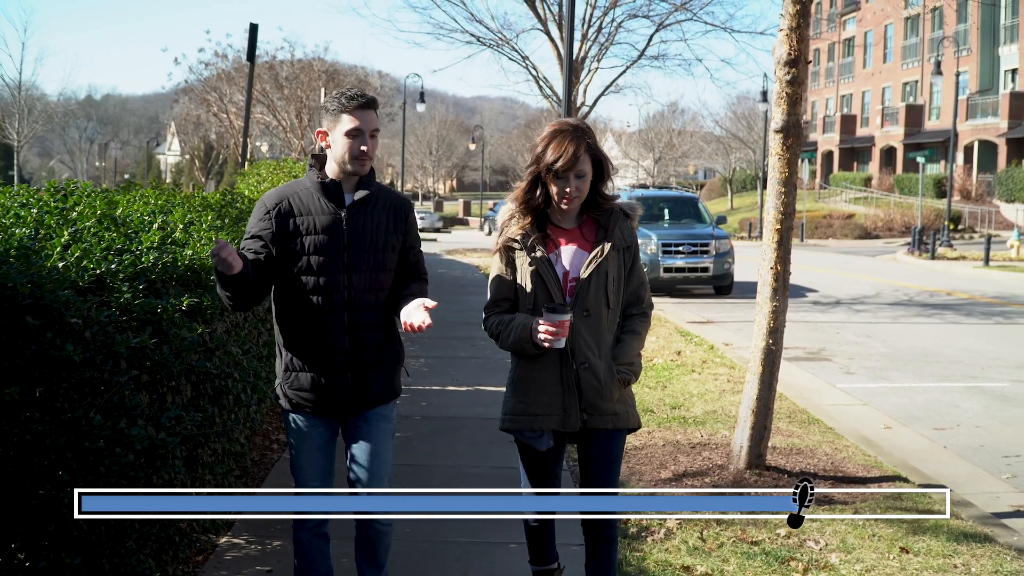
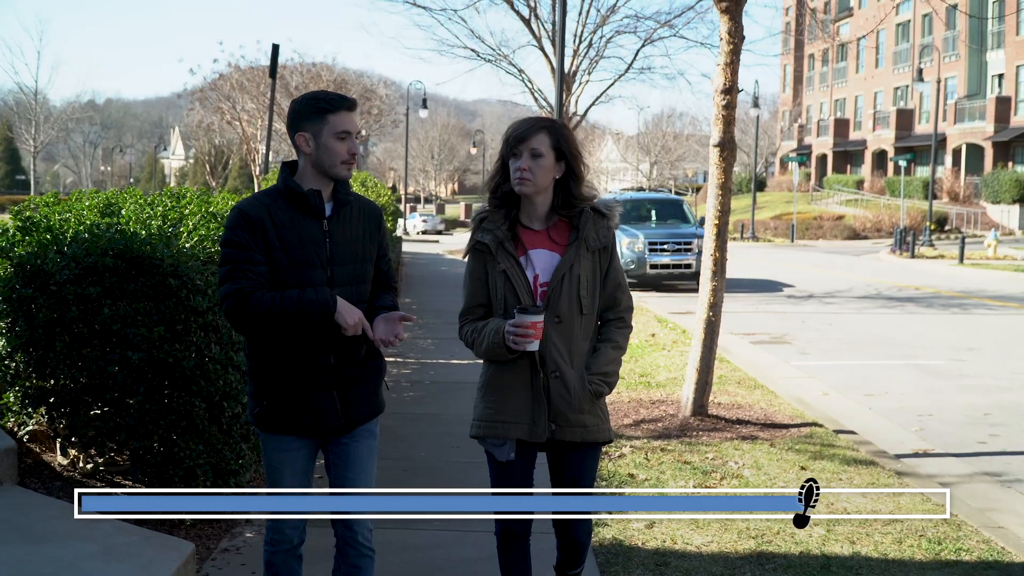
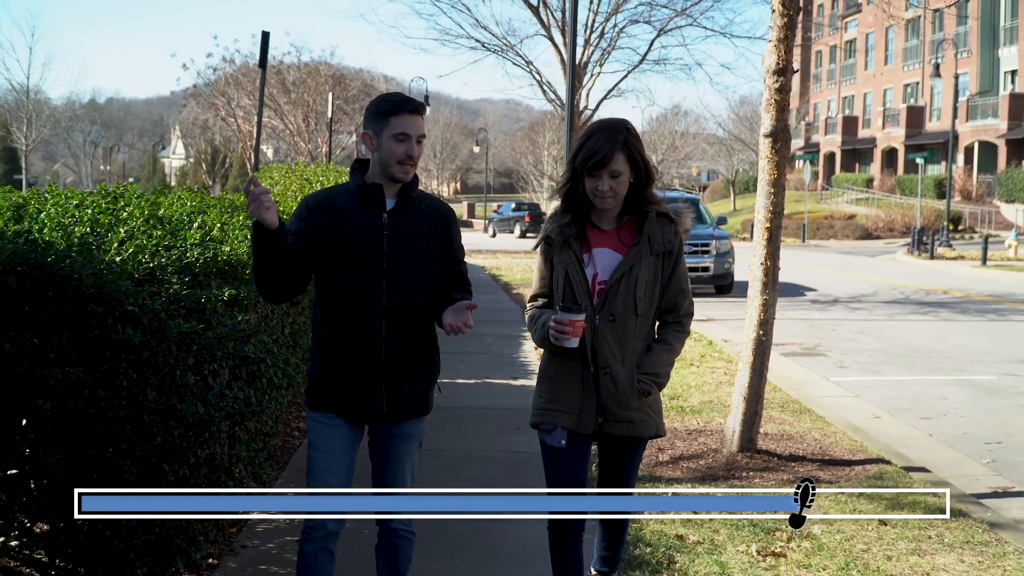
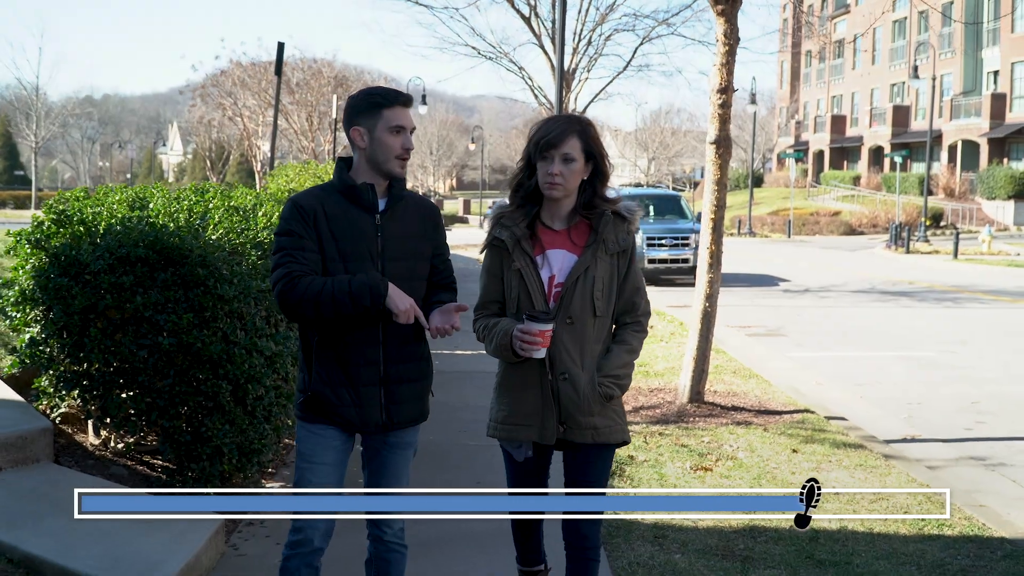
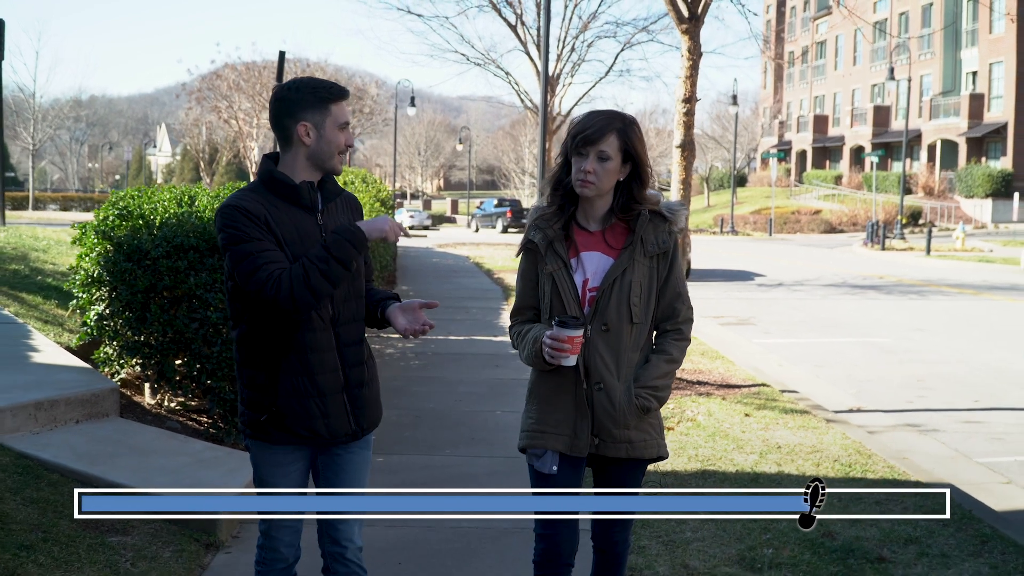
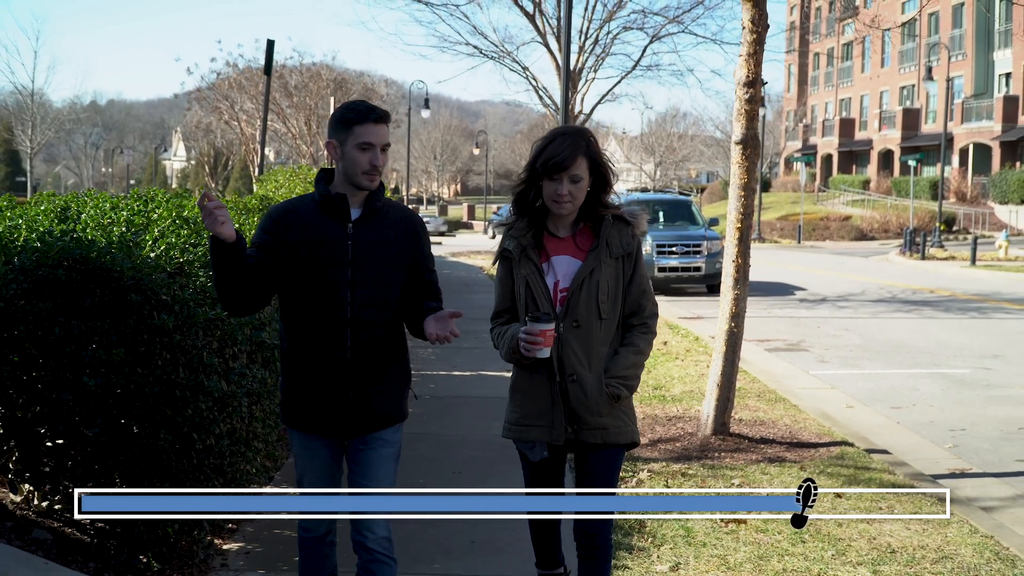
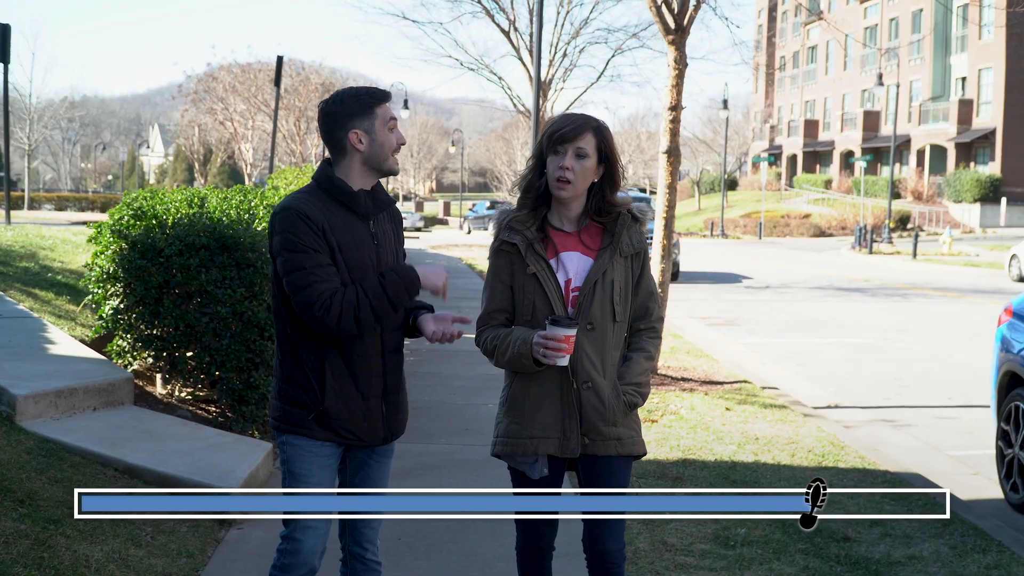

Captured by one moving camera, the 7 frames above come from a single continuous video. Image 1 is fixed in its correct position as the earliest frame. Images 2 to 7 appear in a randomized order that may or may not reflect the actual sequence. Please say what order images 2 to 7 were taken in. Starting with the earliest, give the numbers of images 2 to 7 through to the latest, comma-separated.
3, 6, 2, 4, 5, 7
